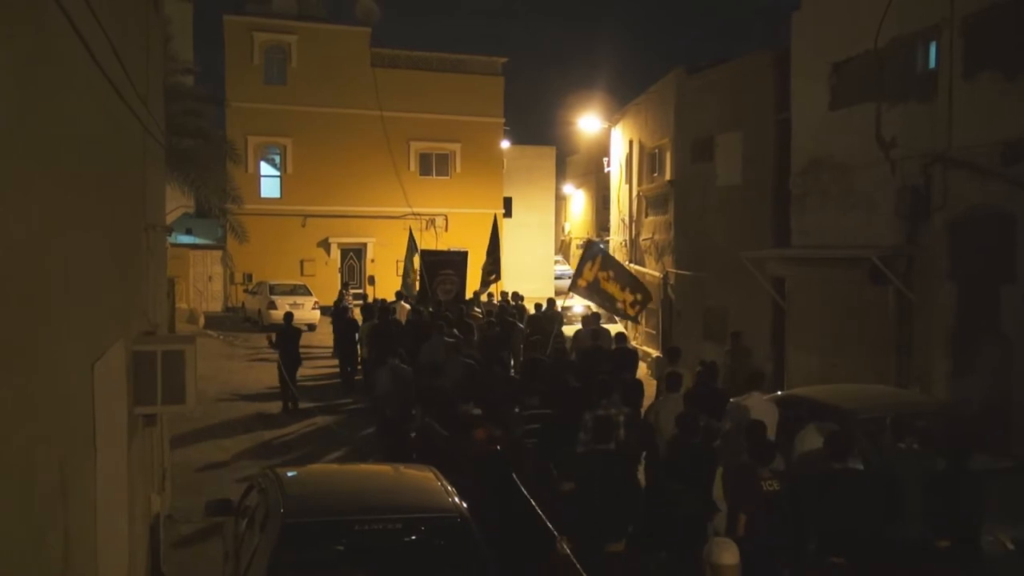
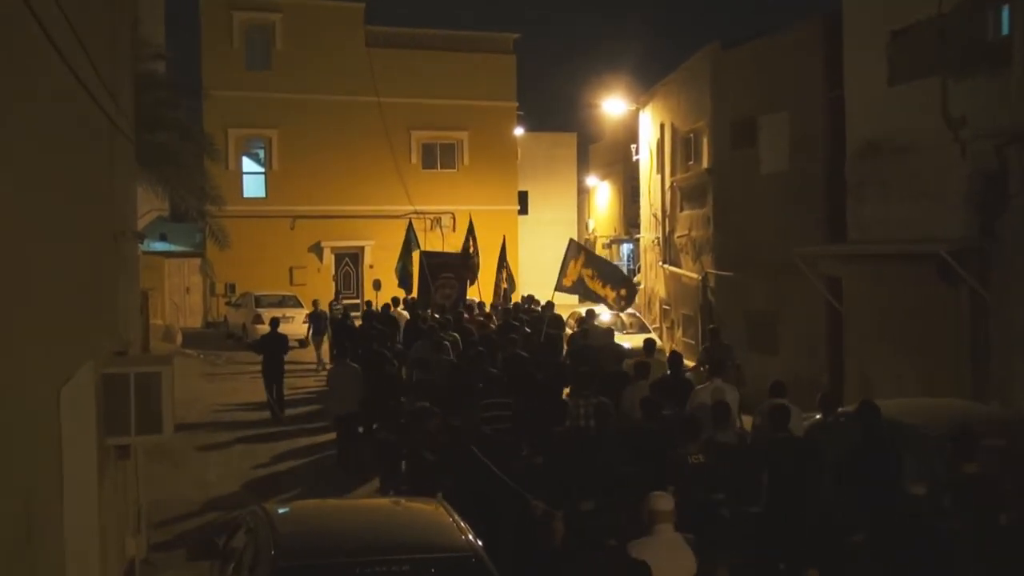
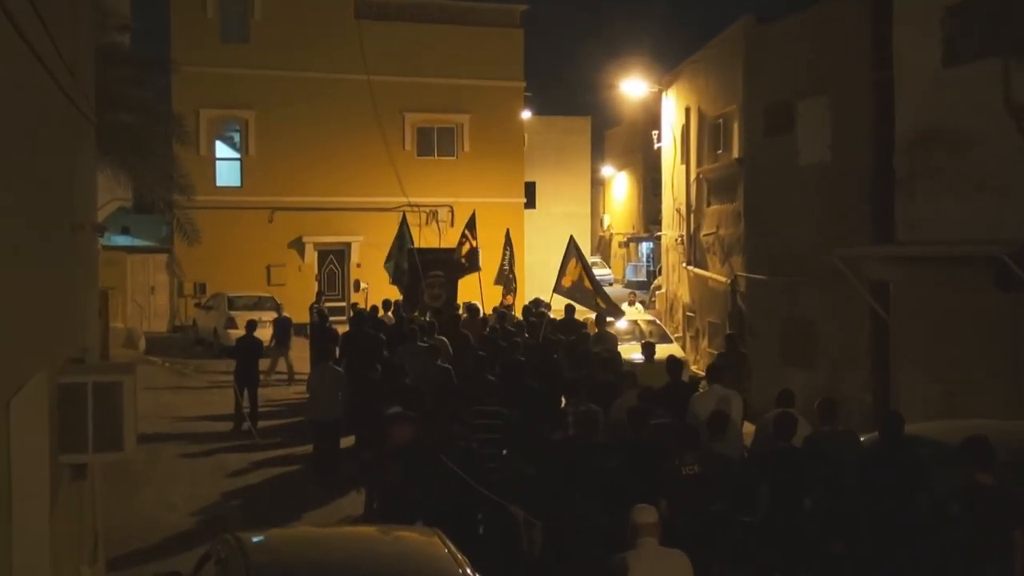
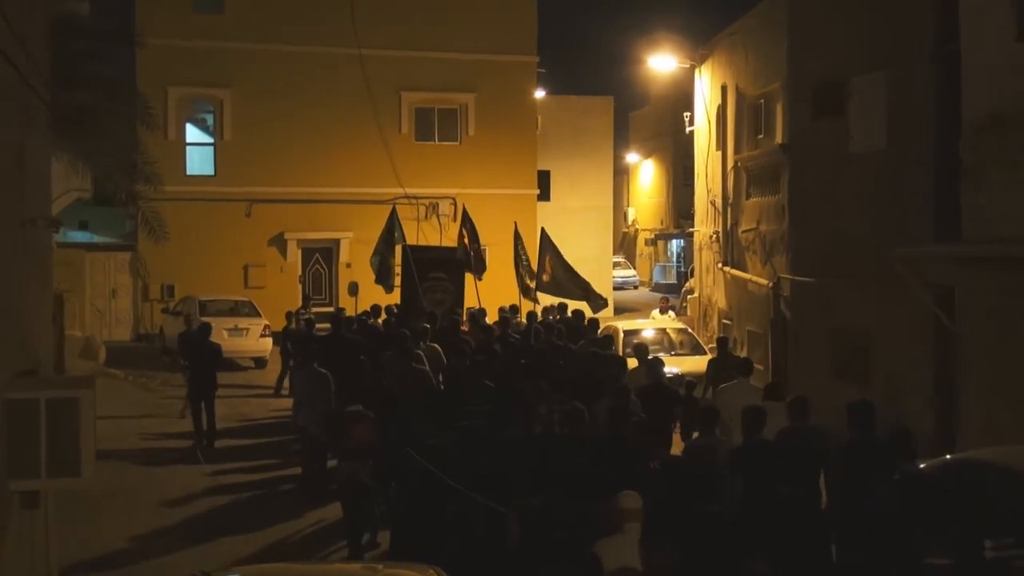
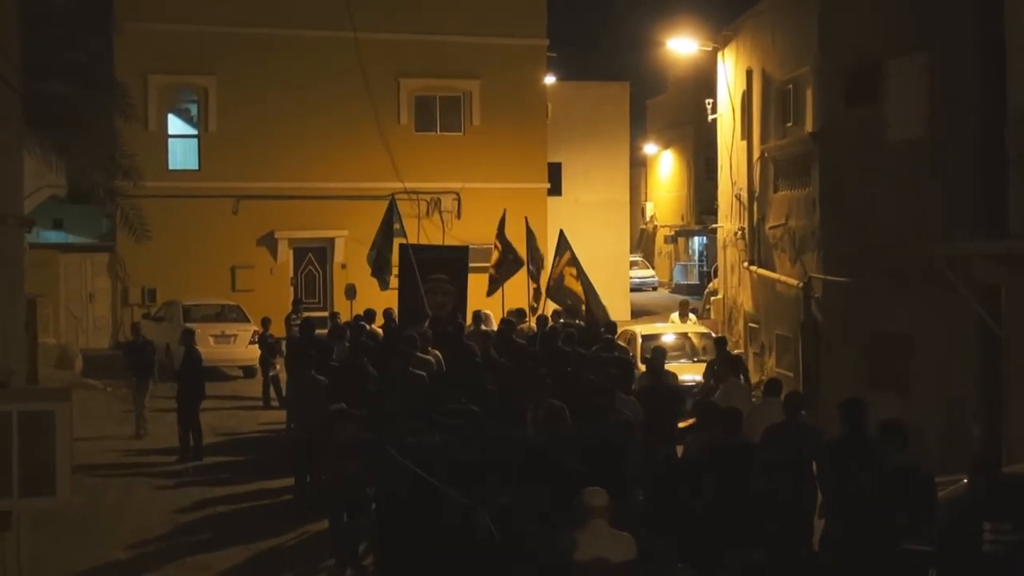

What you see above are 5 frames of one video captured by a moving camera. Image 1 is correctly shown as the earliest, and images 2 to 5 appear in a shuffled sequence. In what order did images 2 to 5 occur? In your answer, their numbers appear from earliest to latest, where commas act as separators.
2, 3, 4, 5
